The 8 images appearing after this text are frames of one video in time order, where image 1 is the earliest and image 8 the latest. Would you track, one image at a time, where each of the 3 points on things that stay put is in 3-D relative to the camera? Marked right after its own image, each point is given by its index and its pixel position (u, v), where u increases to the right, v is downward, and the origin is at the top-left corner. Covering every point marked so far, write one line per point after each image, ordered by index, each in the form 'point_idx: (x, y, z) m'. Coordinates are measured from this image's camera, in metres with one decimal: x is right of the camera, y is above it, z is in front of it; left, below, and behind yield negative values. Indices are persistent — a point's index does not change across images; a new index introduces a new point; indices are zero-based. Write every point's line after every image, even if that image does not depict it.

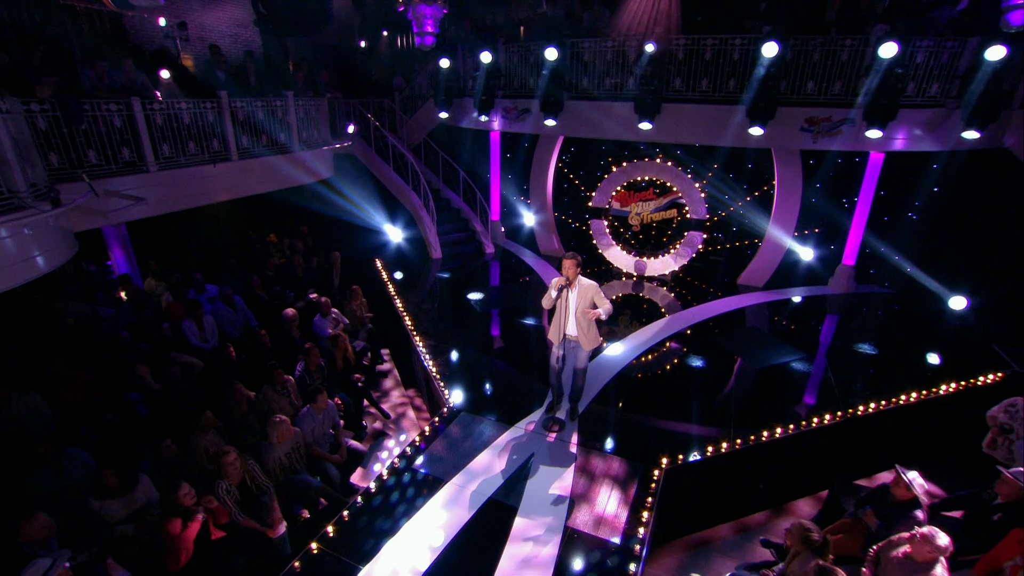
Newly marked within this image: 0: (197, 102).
0: (-4.2, +2.5, +6.5) m
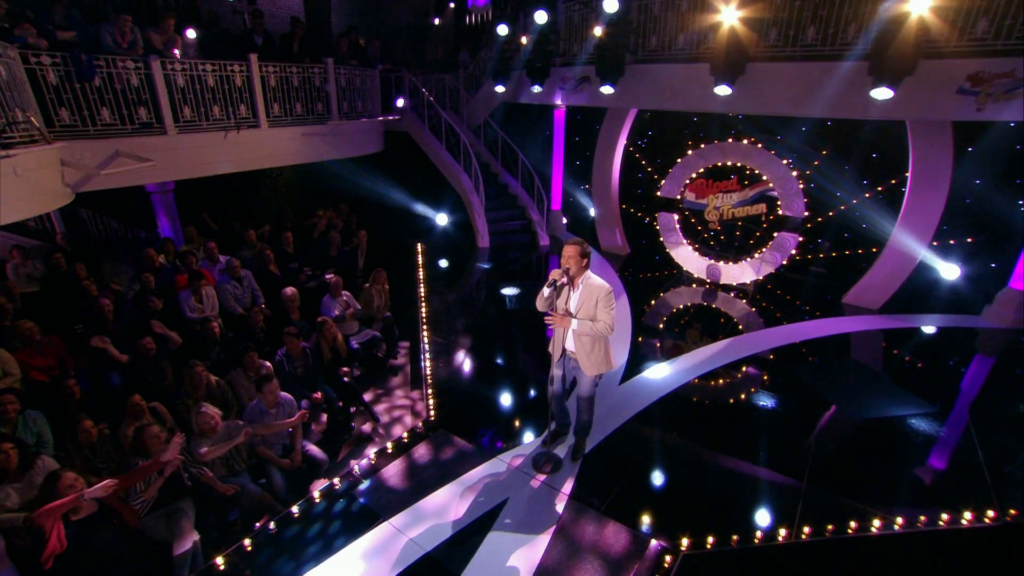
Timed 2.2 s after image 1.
0: (-3.7, +2.9, +6.2) m
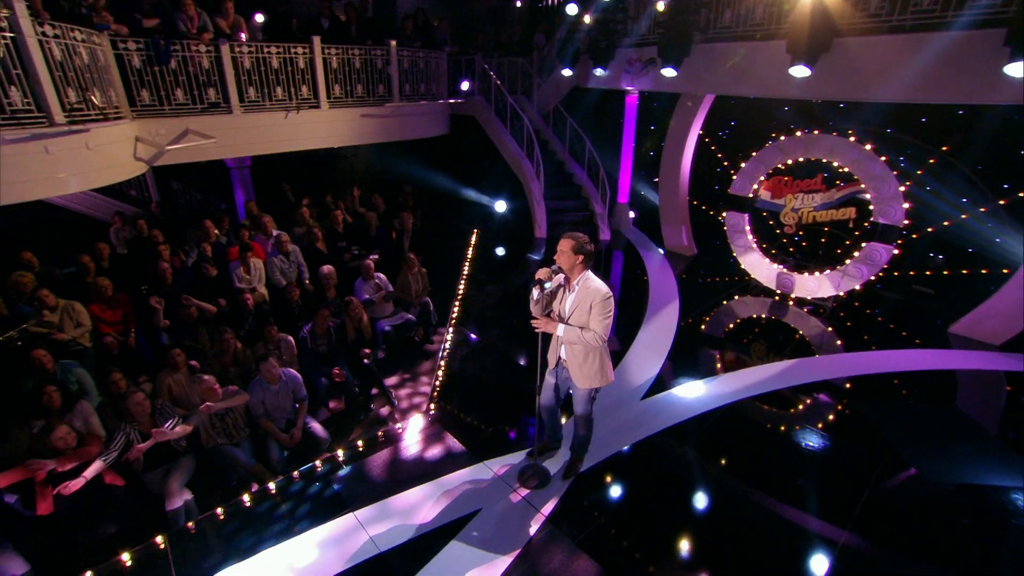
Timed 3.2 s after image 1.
0: (-3.0, +3.3, +6.5) m
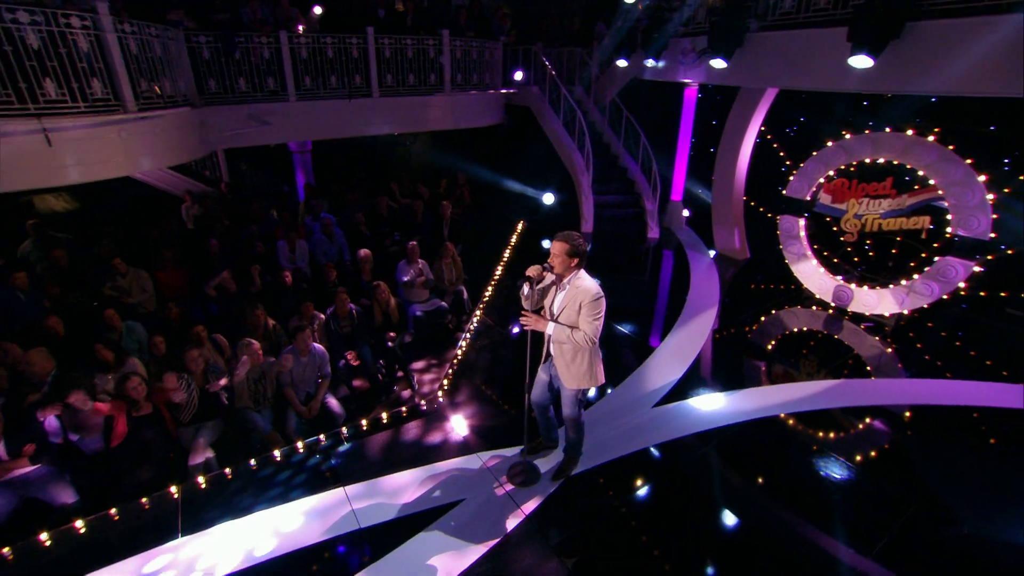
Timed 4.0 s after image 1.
0: (-2.4, +3.5, +6.8) m
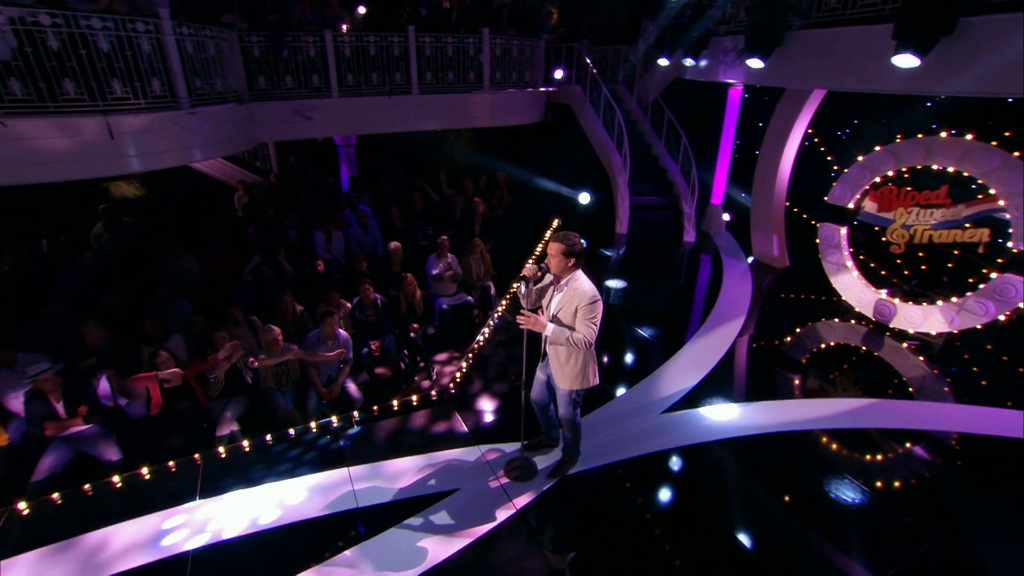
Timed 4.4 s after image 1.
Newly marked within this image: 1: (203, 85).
0: (-1.8, +3.7, +7.0) m
1: (-3.4, +2.3, +5.4) m
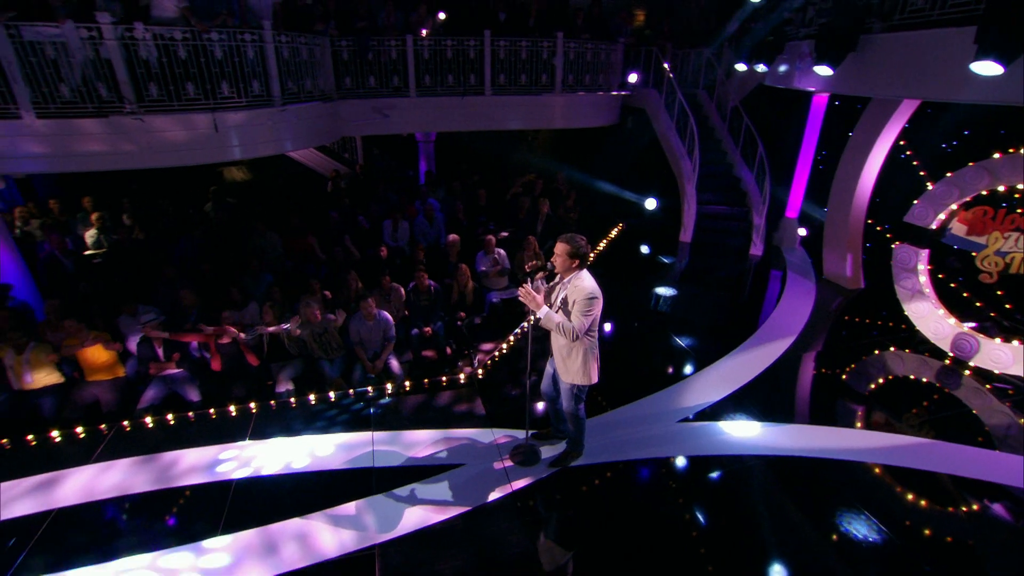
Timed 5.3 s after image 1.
0: (-0.8, +3.8, +7.4) m
1: (-2.7, +2.6, +6.1) m
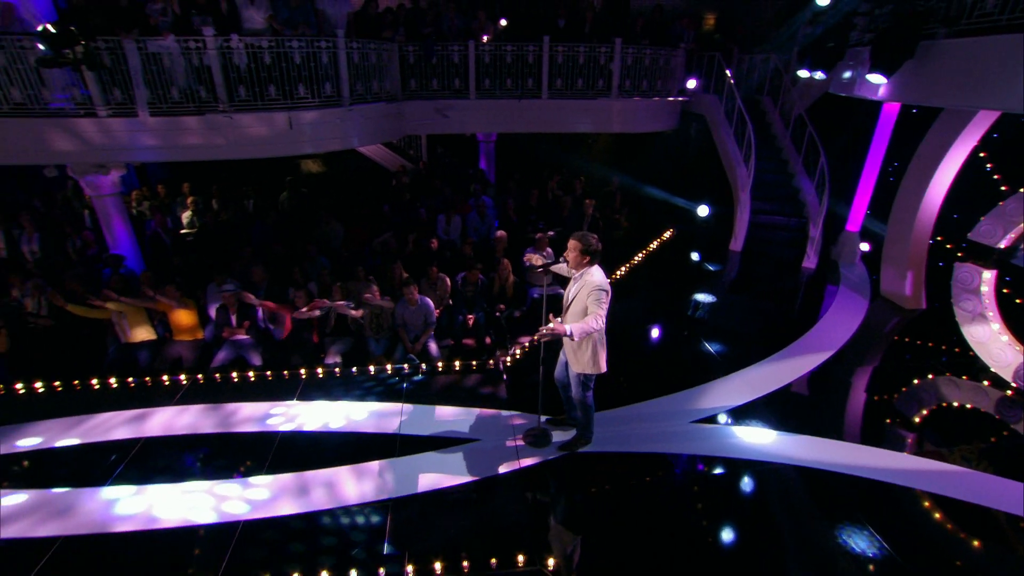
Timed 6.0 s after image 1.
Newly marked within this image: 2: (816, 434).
0: (+0.2, +3.9, +7.7) m
1: (-2.0, +2.8, +6.7) m
2: (+2.9, -1.4, +4.3) m
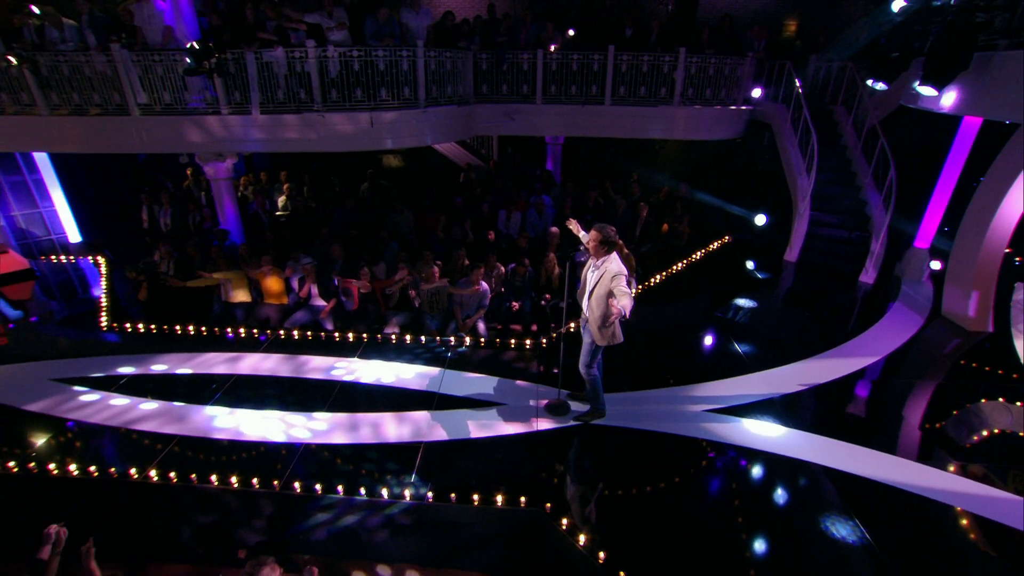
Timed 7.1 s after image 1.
0: (+1.3, +4.0, +8.1) m
1: (-1.1, +3.0, +7.5) m
2: (+3.1, -1.4, +4.4) m
